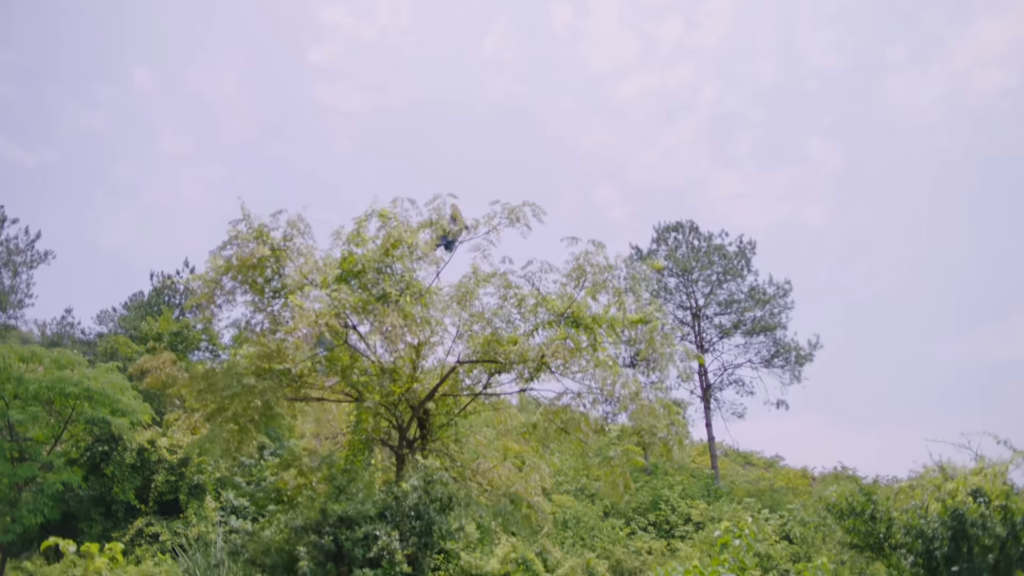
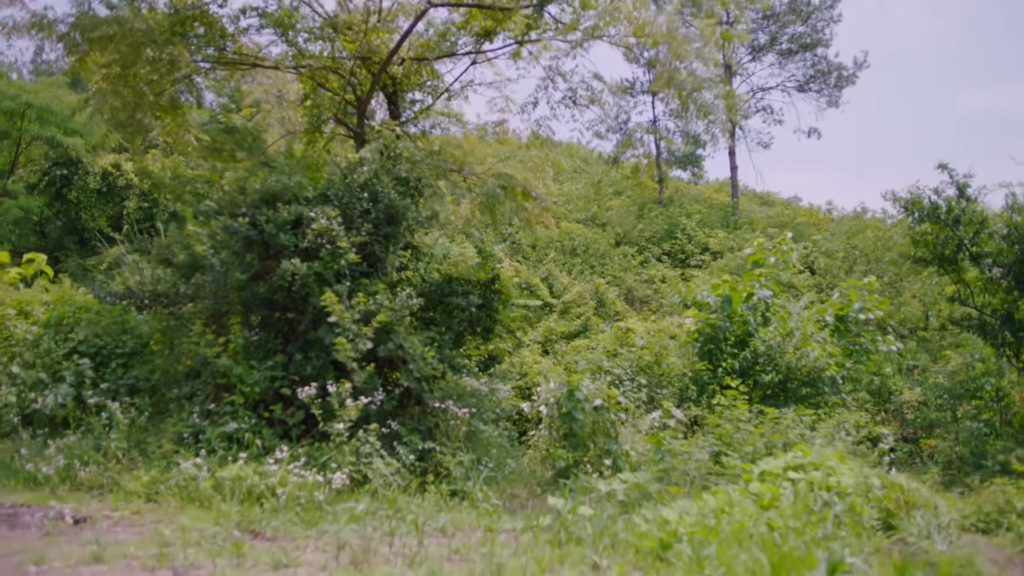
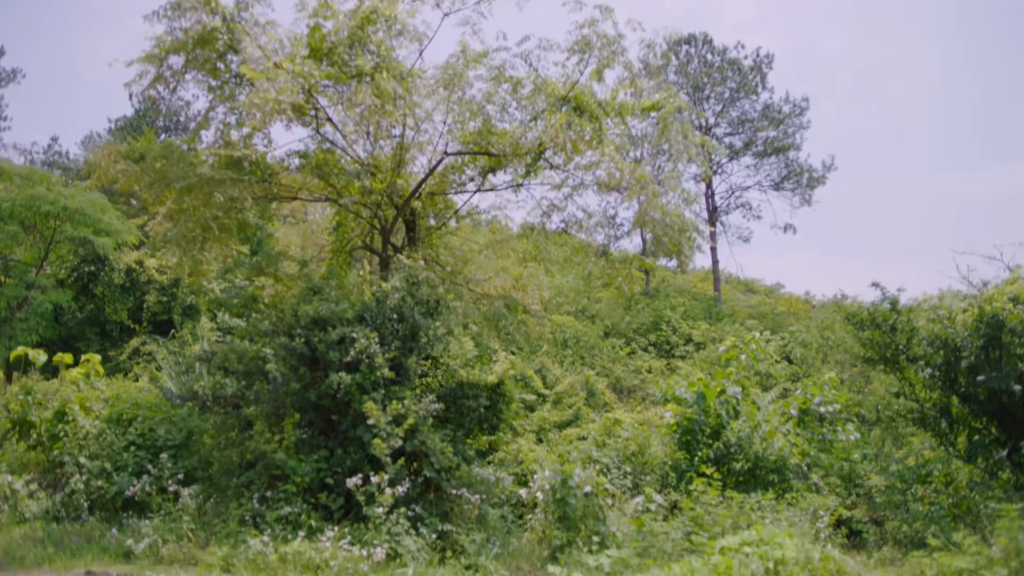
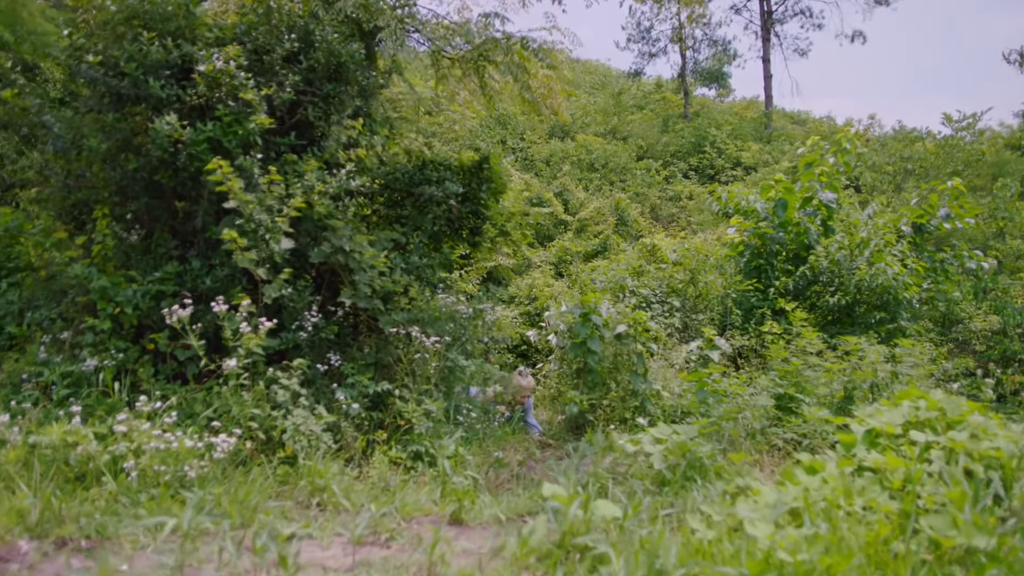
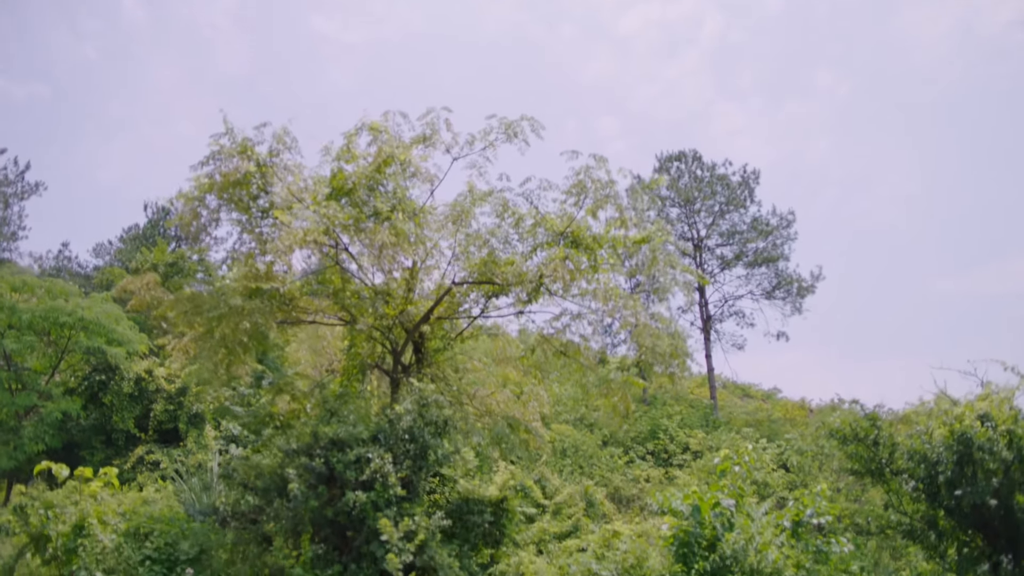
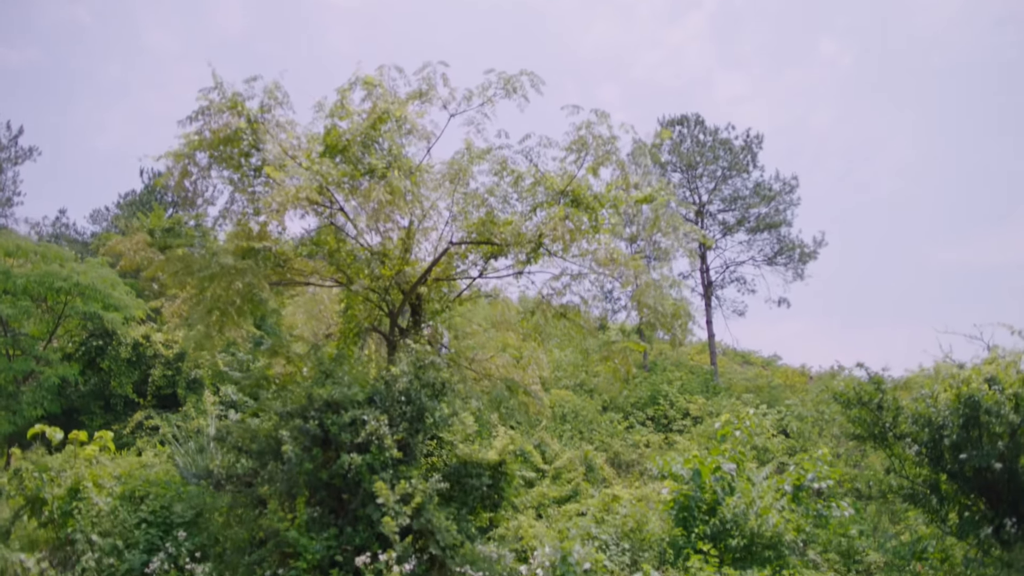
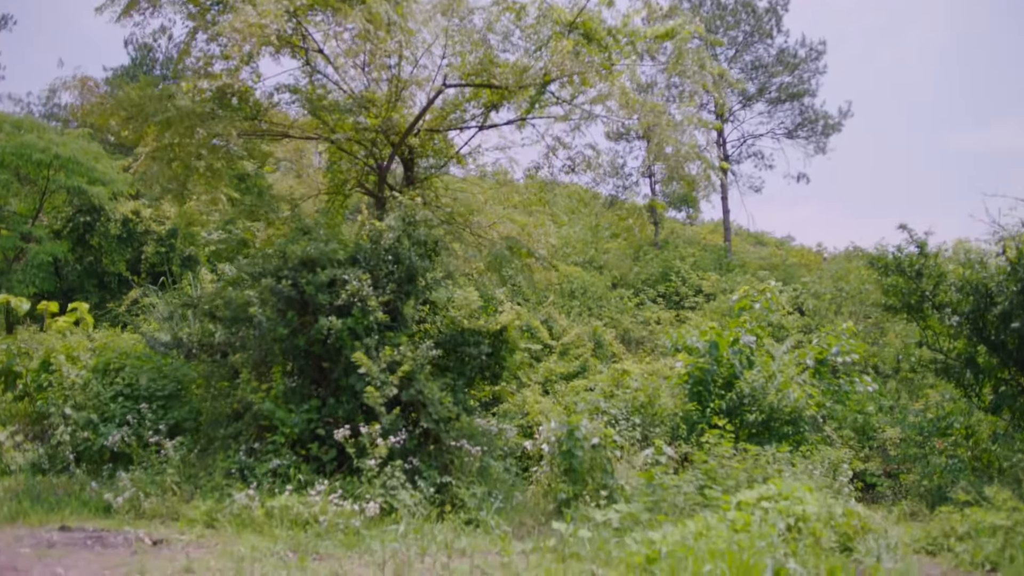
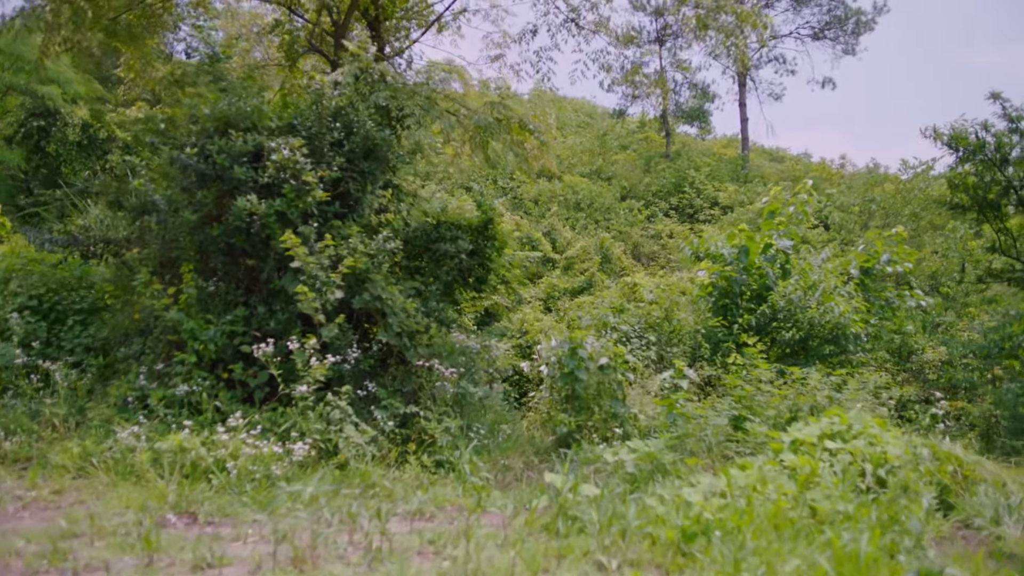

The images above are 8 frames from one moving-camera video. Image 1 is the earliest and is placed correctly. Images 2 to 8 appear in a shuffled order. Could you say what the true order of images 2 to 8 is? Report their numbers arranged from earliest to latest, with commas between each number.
5, 6, 3, 7, 2, 8, 4
